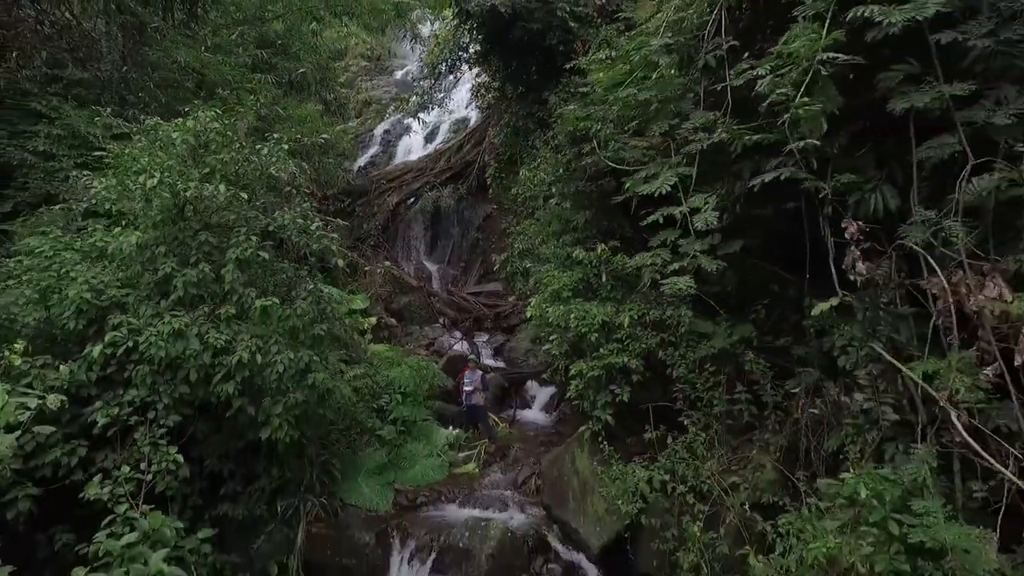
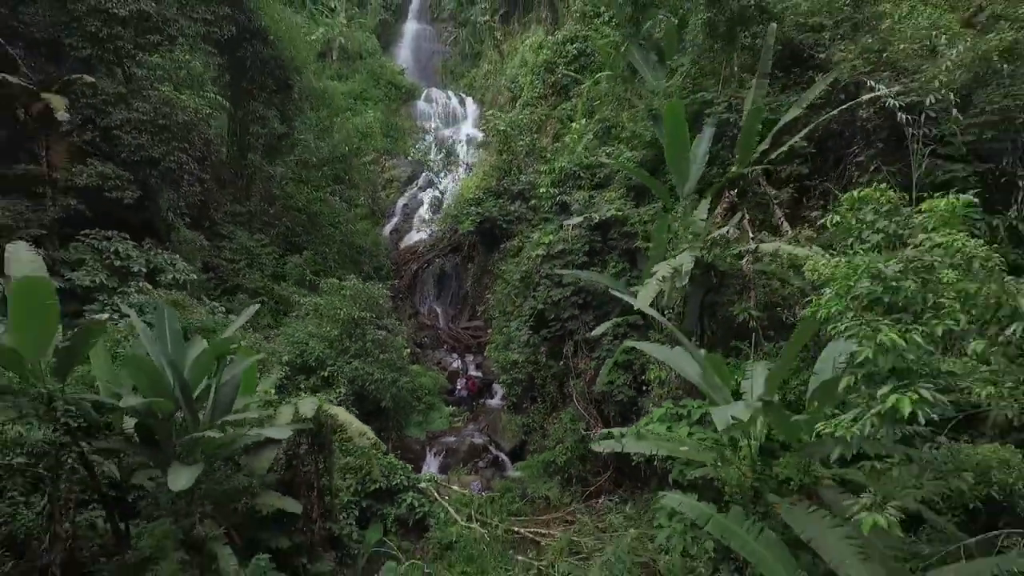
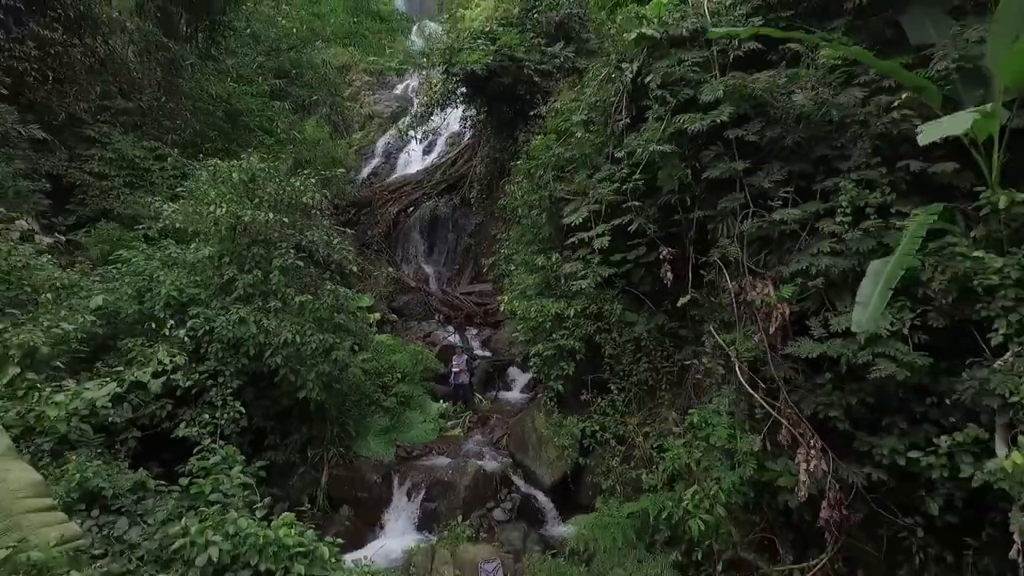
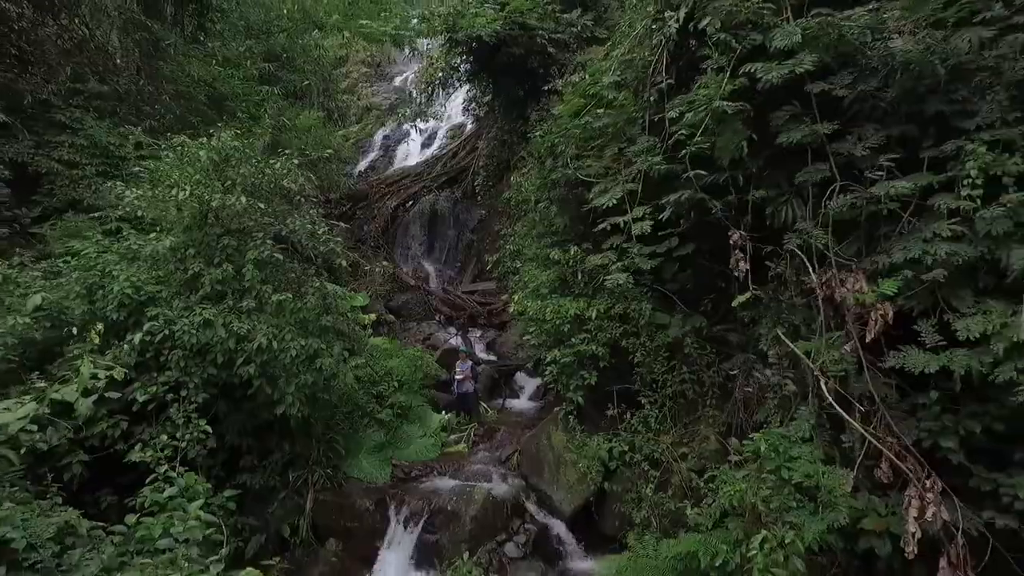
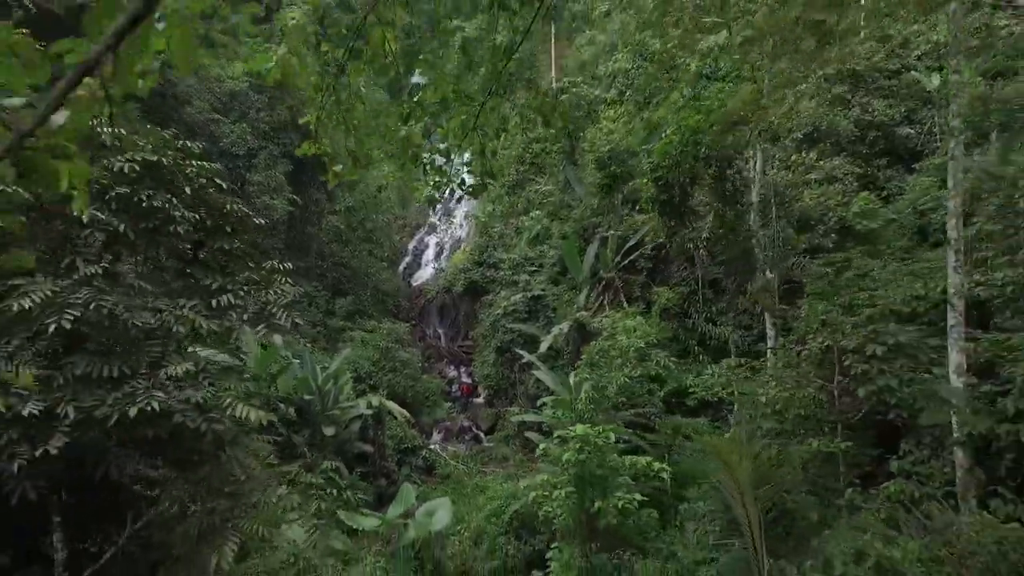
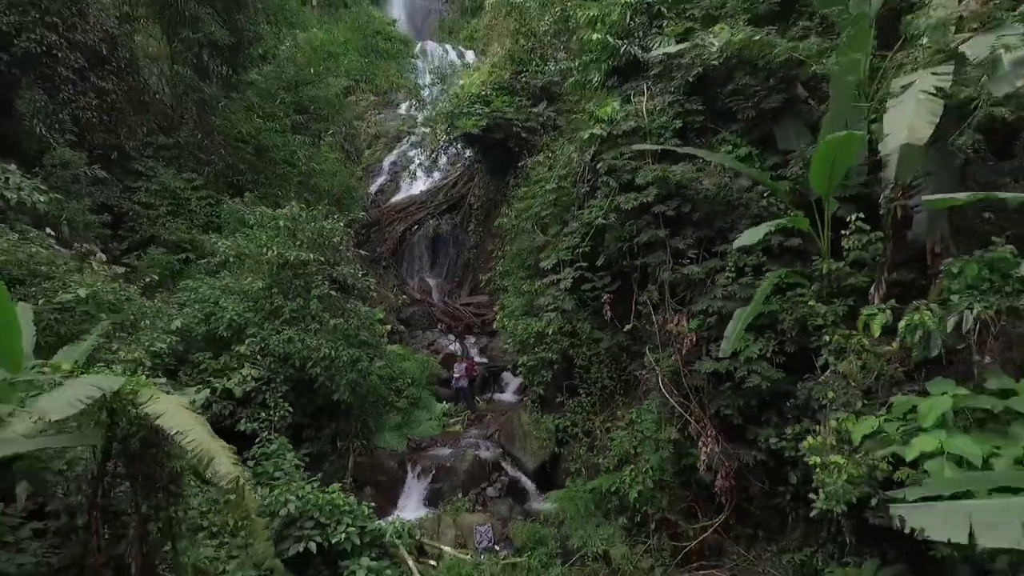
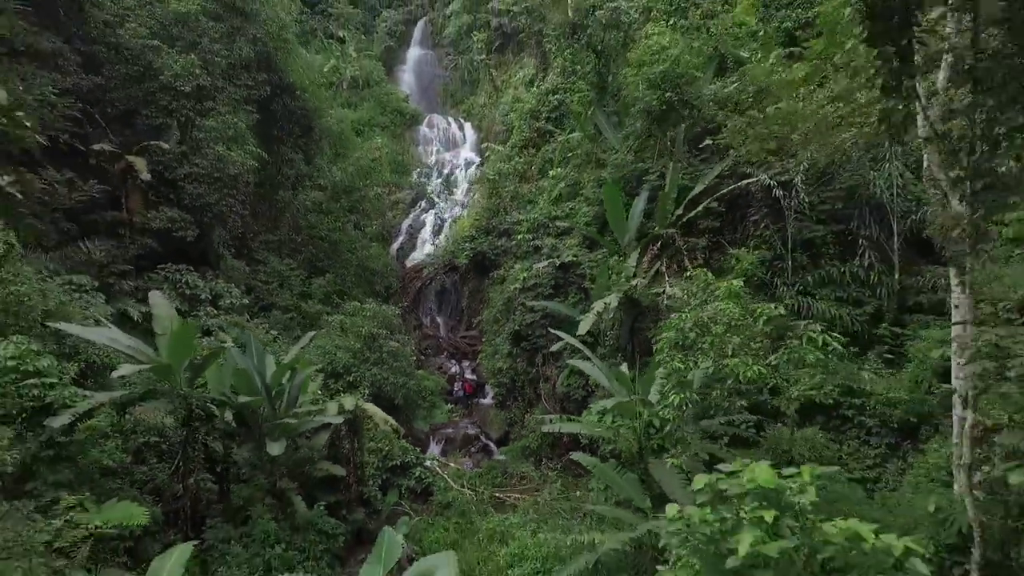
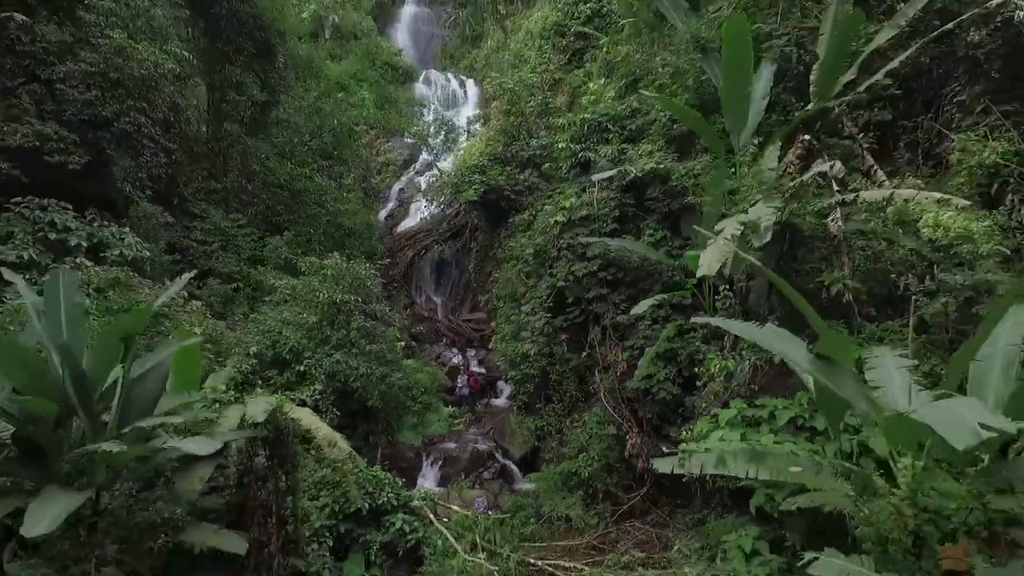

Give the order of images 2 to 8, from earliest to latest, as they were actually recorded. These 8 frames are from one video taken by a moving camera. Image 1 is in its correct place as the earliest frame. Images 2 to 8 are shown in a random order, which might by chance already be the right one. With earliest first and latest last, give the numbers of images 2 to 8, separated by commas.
4, 3, 6, 8, 2, 7, 5
